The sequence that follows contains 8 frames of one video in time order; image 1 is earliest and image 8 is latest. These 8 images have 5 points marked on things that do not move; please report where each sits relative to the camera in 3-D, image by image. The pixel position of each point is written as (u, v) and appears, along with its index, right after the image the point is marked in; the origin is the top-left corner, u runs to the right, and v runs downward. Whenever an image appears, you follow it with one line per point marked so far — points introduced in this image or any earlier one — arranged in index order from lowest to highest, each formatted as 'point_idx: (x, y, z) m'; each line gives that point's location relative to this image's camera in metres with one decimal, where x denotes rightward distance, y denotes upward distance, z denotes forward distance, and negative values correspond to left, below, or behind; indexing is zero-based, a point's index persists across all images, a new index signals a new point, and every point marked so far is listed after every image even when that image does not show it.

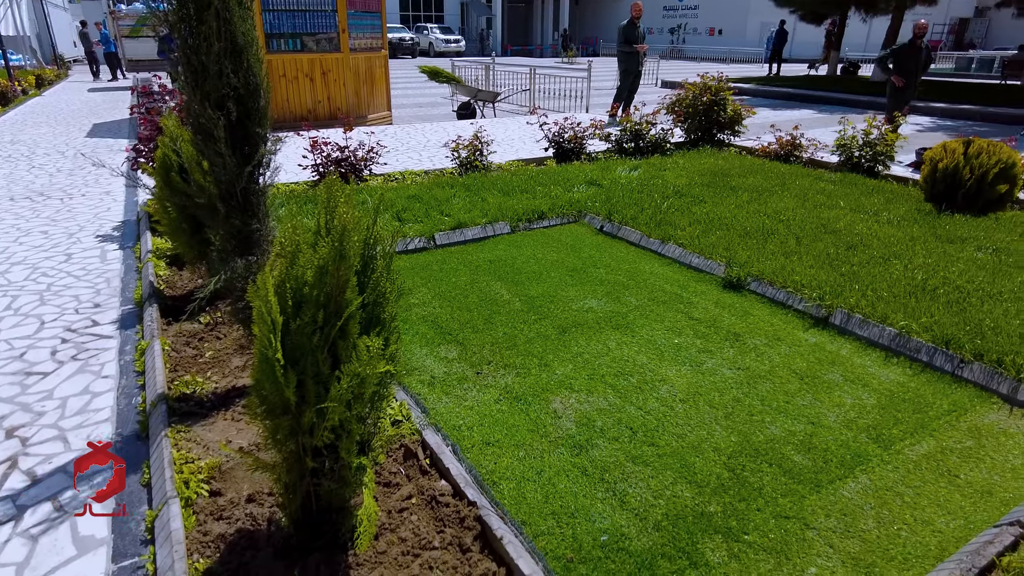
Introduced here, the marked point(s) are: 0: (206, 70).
0: (-1.3, +0.9, +2.7) m
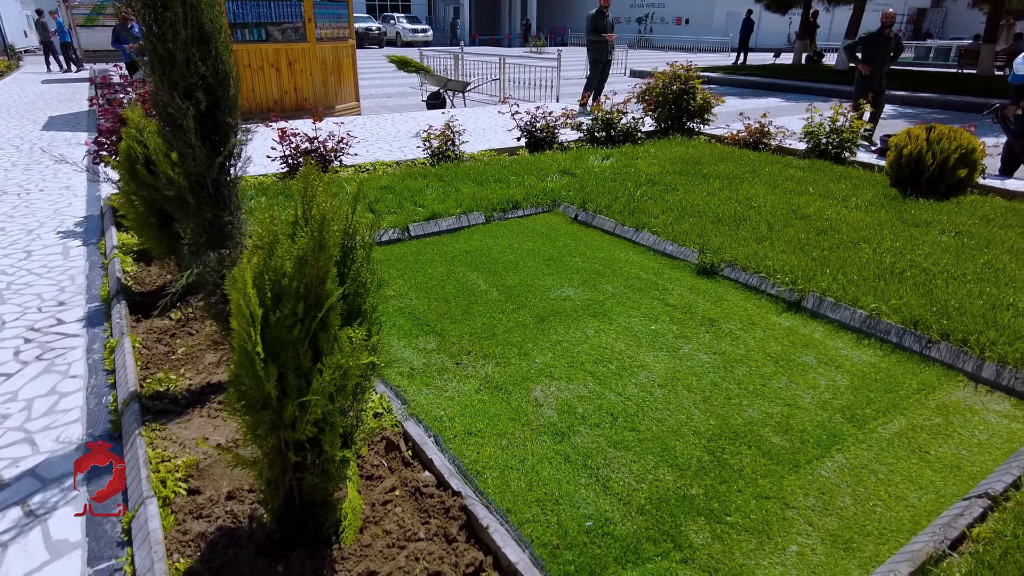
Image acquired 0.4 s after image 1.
0: (-1.4, +0.9, +2.6) m
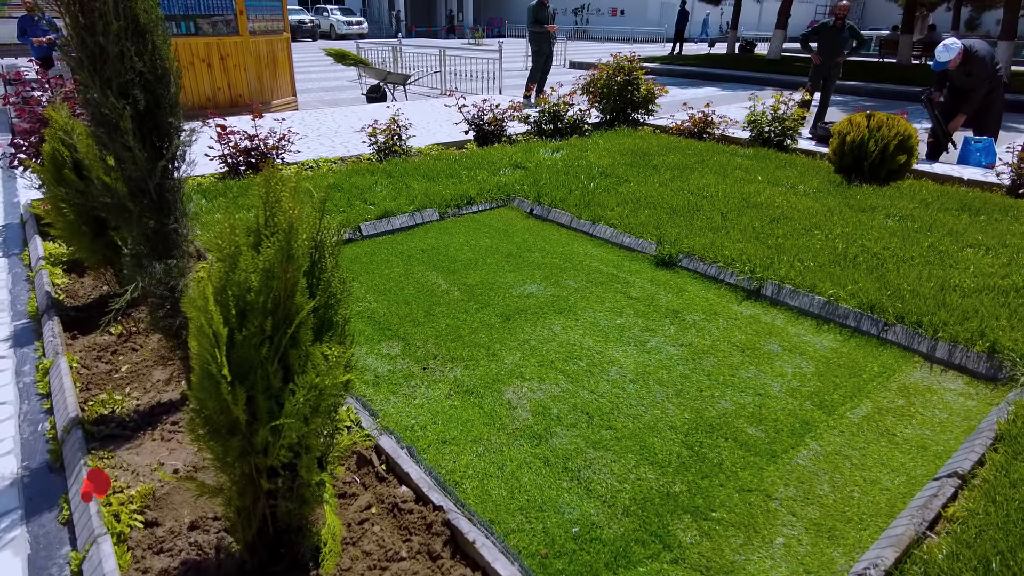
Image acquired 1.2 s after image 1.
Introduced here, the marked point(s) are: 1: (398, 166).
0: (-1.5, +0.9, +2.4) m
1: (-1.2, +1.3, +6.6) m
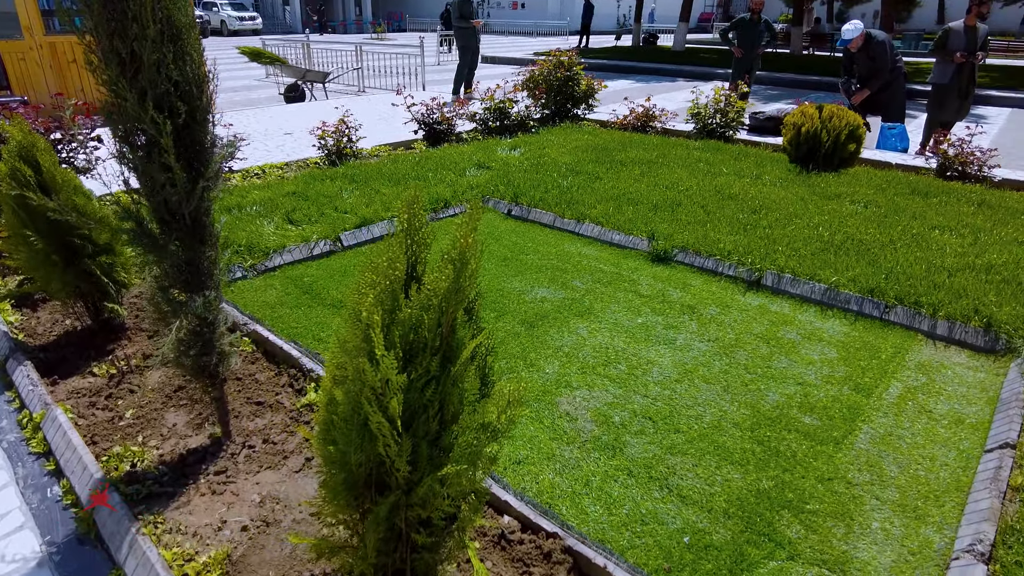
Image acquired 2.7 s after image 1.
0: (-1.2, +0.7, +2.1) m
1: (-1.5, +1.2, +6.3) m
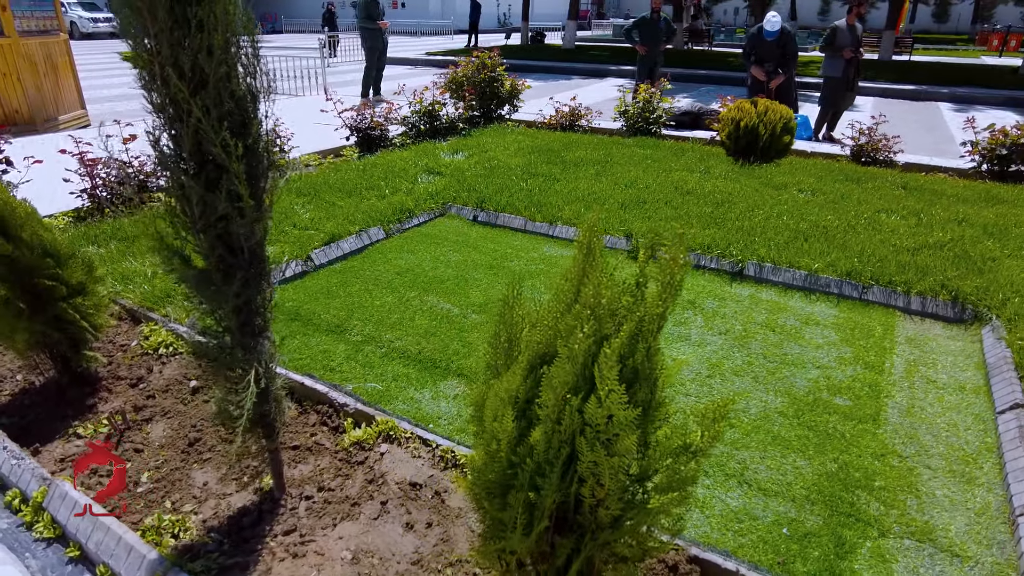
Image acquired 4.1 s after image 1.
0: (-0.9, +0.6, +1.8) m
1: (-1.9, +1.0, +5.9) m
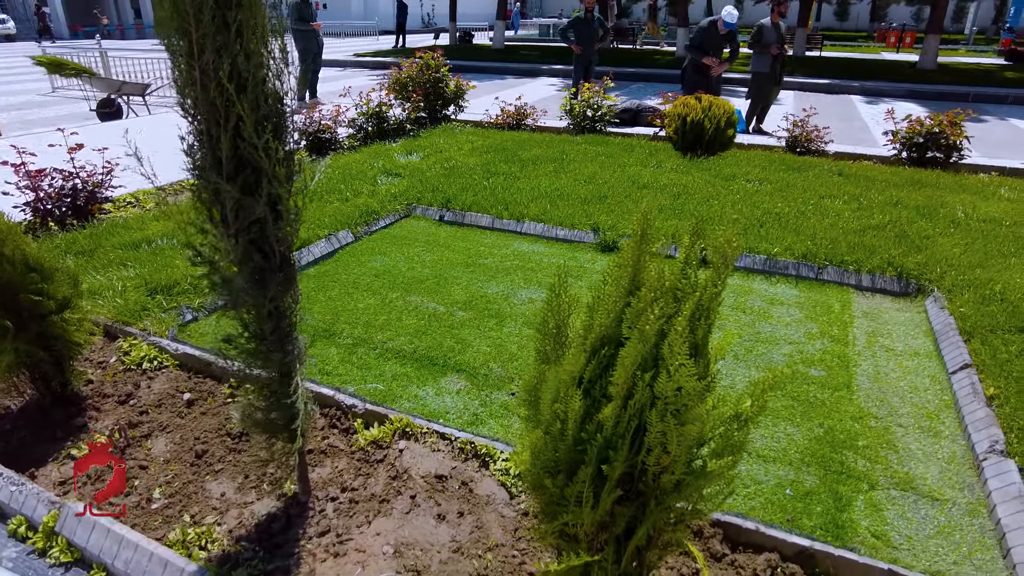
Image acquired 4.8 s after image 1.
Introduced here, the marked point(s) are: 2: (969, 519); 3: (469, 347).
0: (-0.8, +0.6, +1.8) m
1: (-2.3, +0.9, +5.8) m
2: (+1.8, -0.9, +2.5) m
3: (-0.2, -0.3, +3.6) m
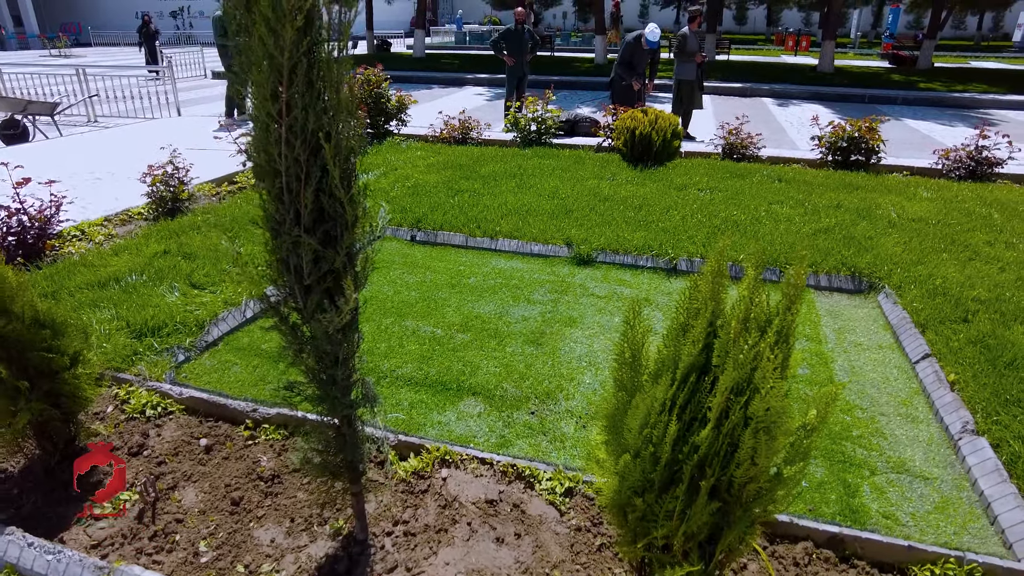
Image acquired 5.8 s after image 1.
0: (-0.5, +0.4, +1.9) m
1: (-2.5, +0.6, +5.6) m
2: (+2.0, -0.9, +2.9) m
3: (-0.2, -0.5, +3.7) m
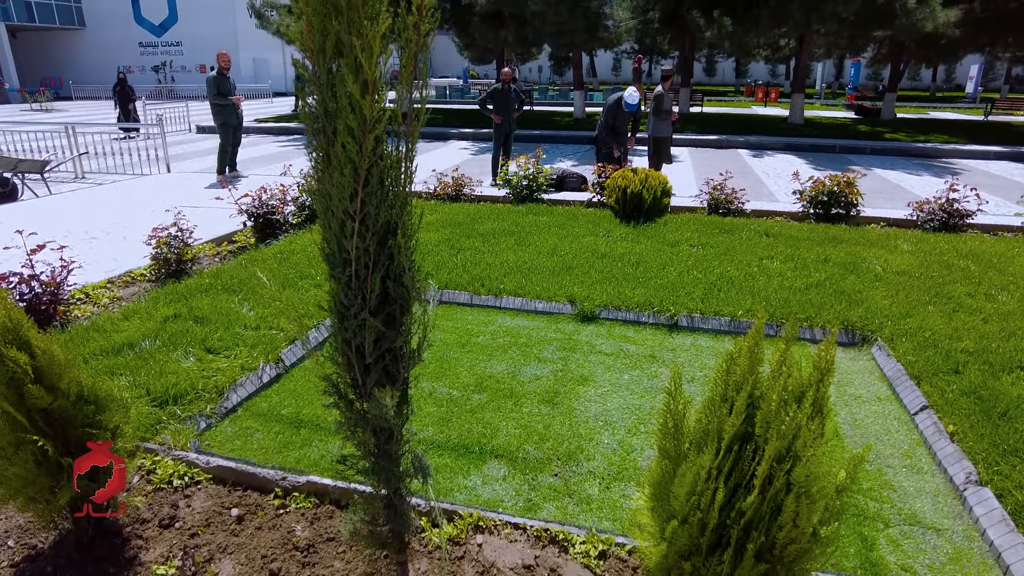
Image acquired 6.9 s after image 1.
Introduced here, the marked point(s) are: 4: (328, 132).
0: (-0.4, +0.2, +2.0) m
1: (-2.5, +0.1, +5.7) m
2: (+2.2, -1.2, +3.0) m
3: (-0.1, -0.8, +3.8) m
4: (-0.5, +0.4, +1.8) m
